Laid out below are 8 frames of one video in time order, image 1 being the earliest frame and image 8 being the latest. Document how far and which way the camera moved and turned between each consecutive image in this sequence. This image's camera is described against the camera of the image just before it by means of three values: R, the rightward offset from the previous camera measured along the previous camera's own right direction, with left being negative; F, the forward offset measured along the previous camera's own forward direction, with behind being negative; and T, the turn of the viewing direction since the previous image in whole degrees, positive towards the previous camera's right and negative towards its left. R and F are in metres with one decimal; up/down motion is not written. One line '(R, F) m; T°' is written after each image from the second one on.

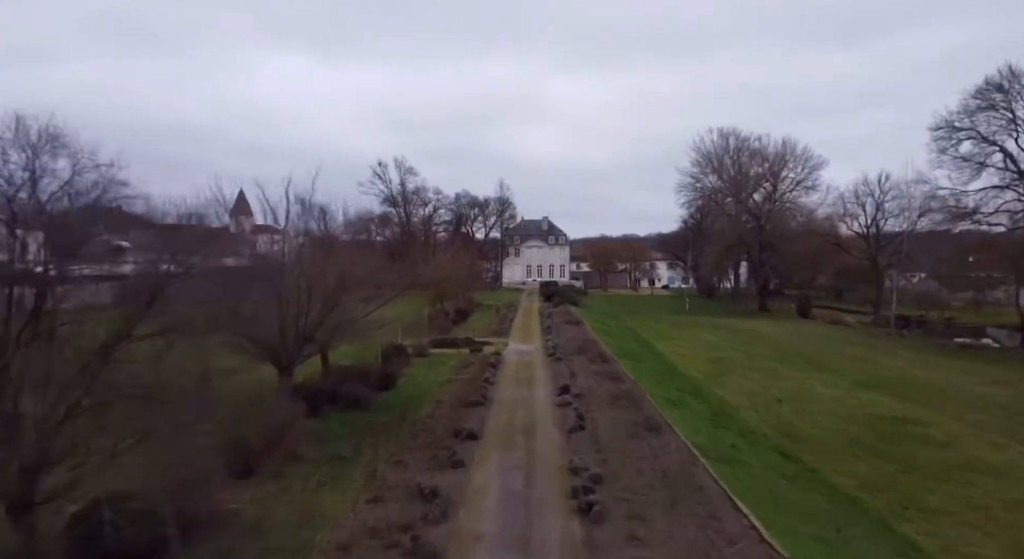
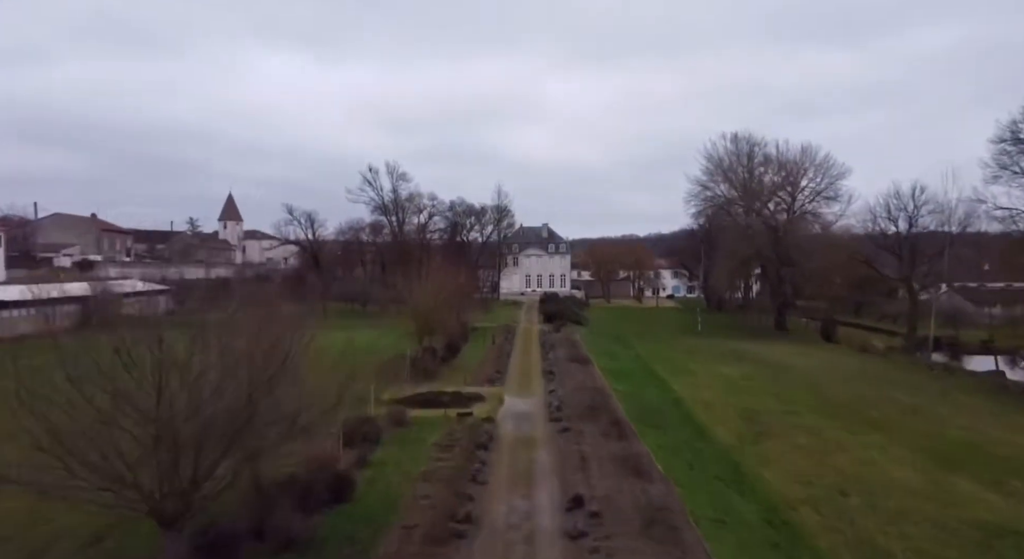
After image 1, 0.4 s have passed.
(+0.1, +2.9) m; 0°
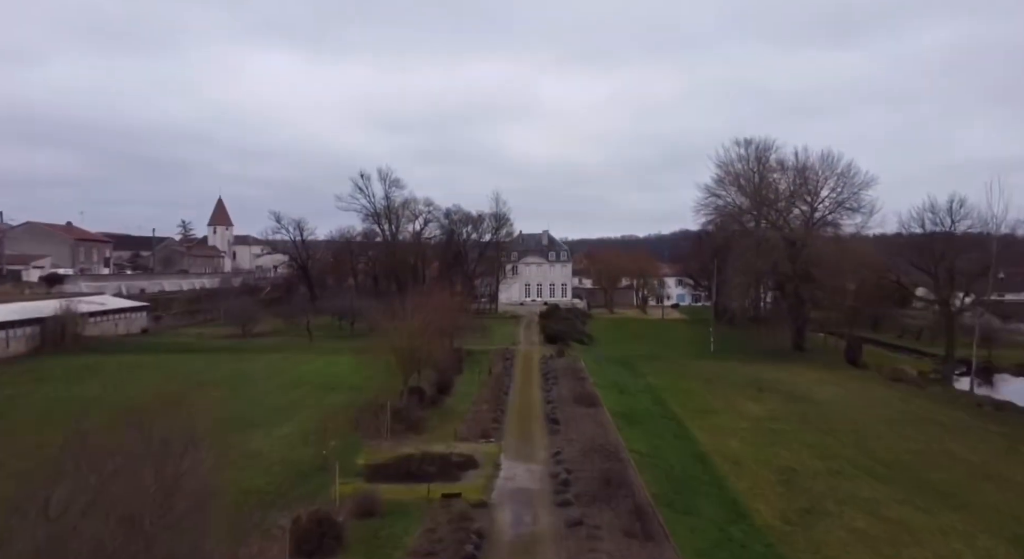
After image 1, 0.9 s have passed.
(0.0, +2.5) m; 0°
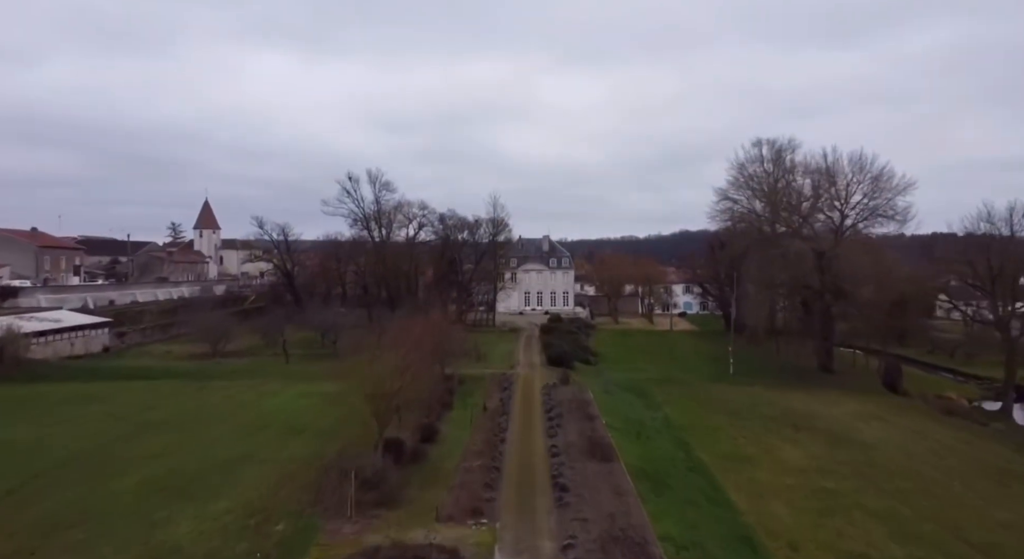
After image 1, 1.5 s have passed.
(0.0, +3.2) m; 0°
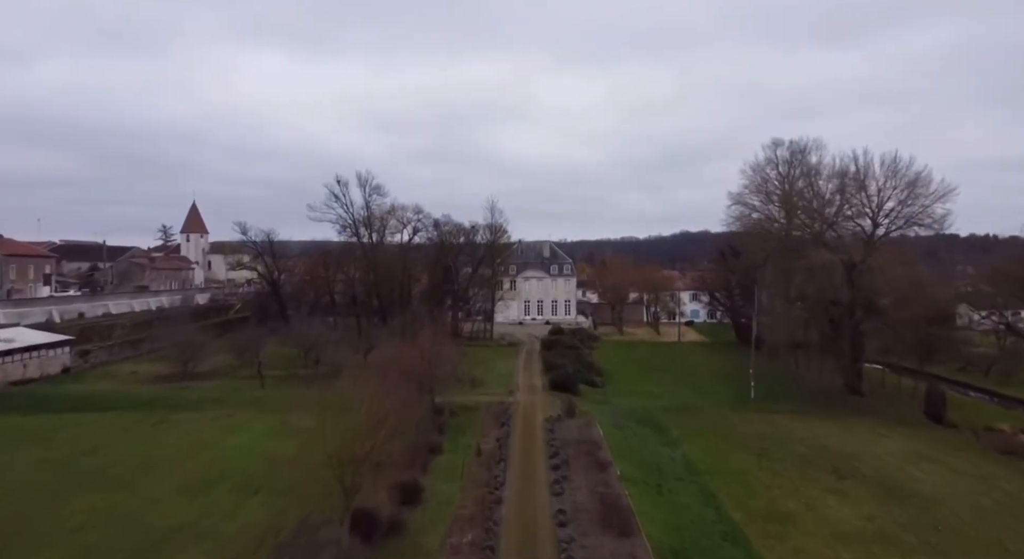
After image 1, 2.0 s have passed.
(0.0, +2.8) m; 0°
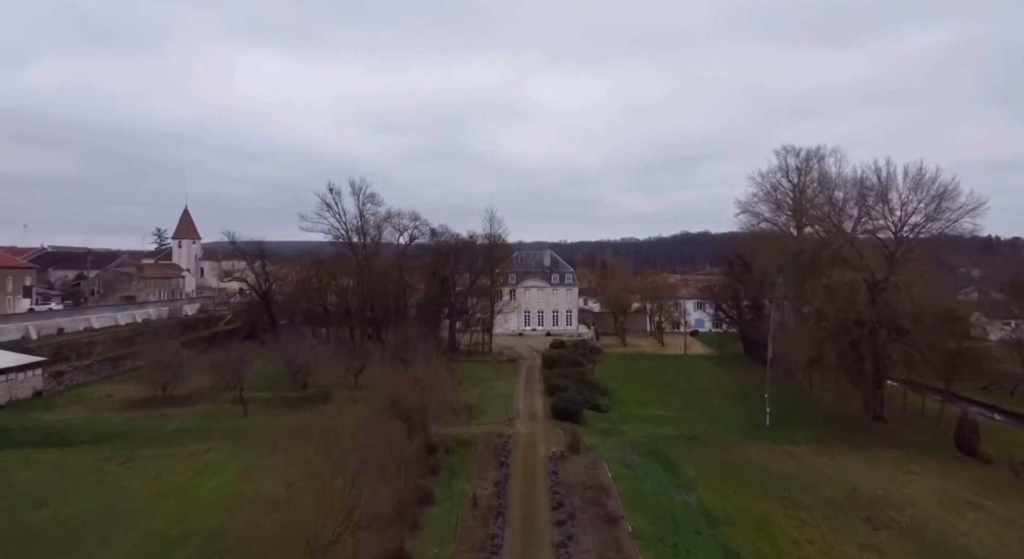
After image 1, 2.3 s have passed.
(0.0, +1.7) m; 0°
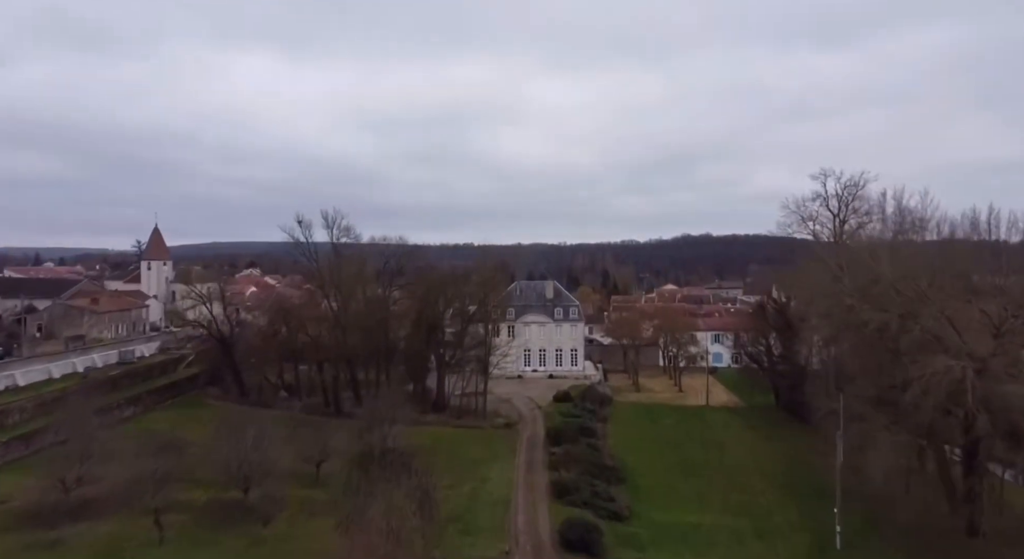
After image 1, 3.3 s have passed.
(+0.1, +5.7) m; 0°
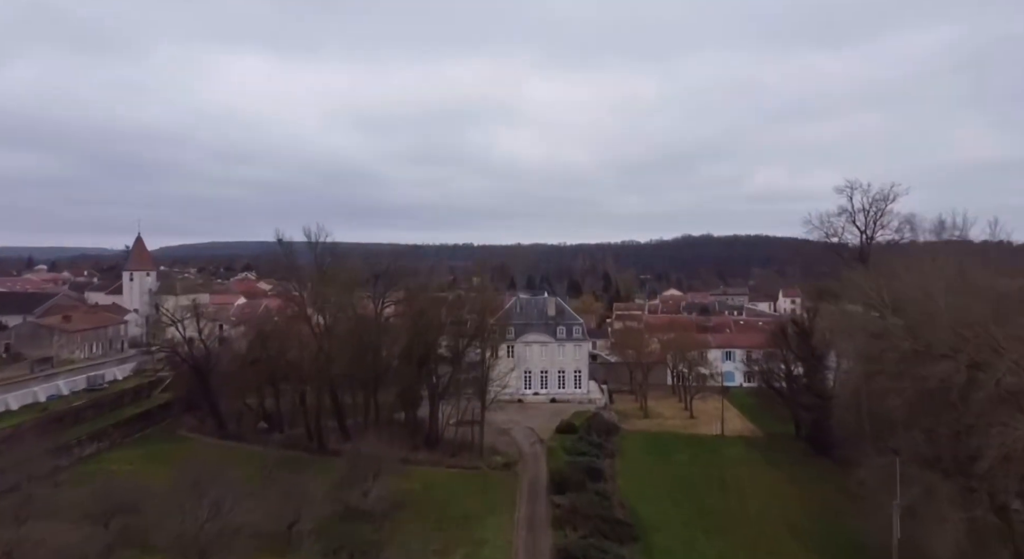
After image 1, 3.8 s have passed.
(0.0, +3.0) m; 0°
